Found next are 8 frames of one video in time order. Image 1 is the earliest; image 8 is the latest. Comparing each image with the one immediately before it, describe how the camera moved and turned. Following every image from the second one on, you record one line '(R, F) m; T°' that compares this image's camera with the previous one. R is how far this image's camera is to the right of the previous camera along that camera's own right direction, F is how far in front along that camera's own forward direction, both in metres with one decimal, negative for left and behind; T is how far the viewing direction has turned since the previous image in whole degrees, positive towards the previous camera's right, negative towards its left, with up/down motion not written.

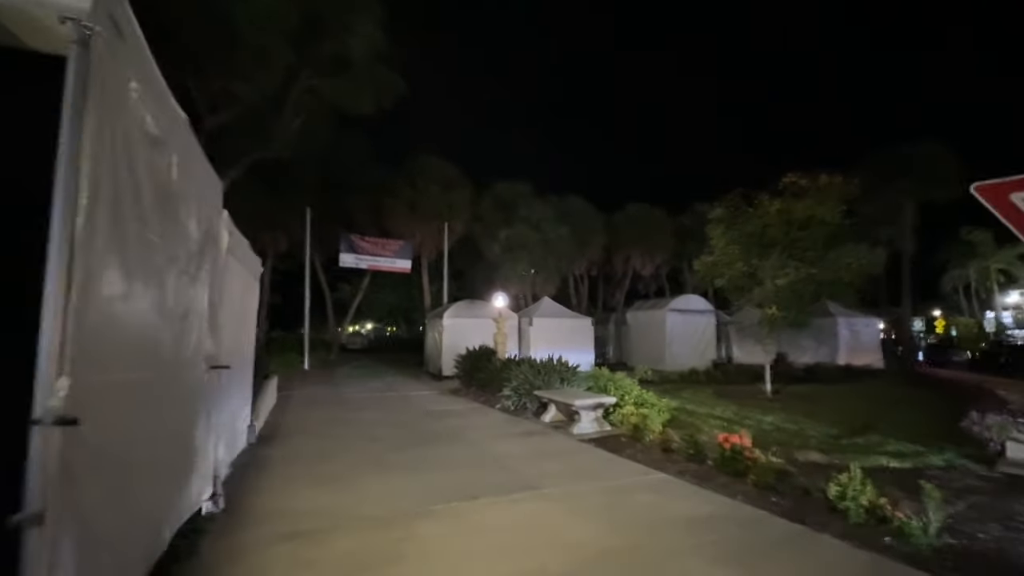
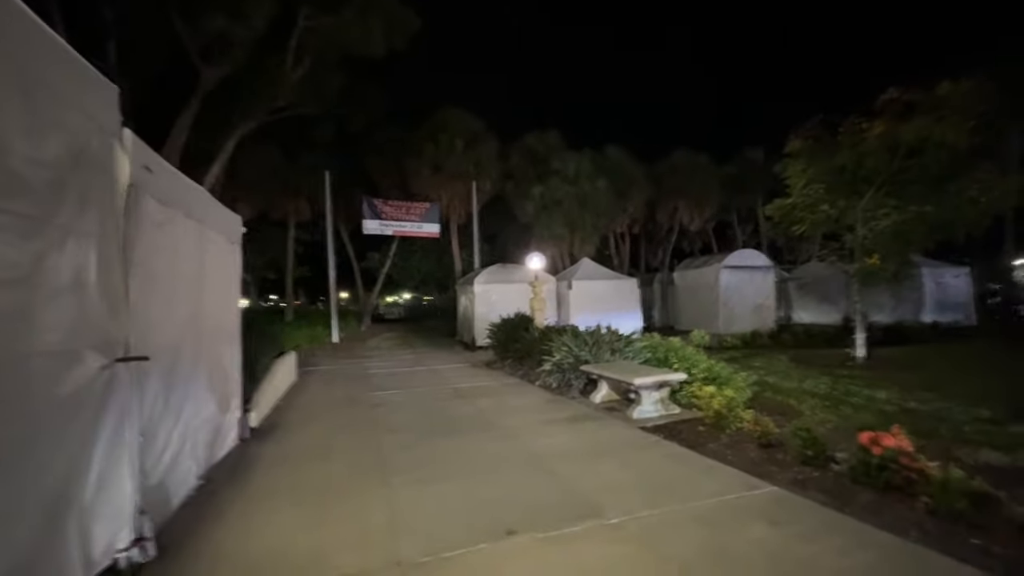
(-0.1, +2.1) m; -4°
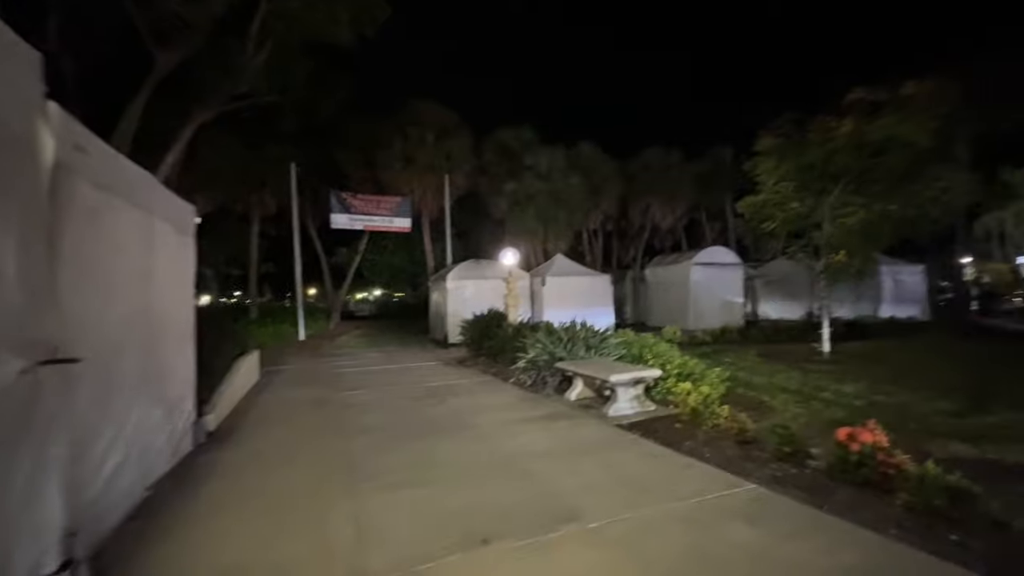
(0.0, +0.3) m; +3°
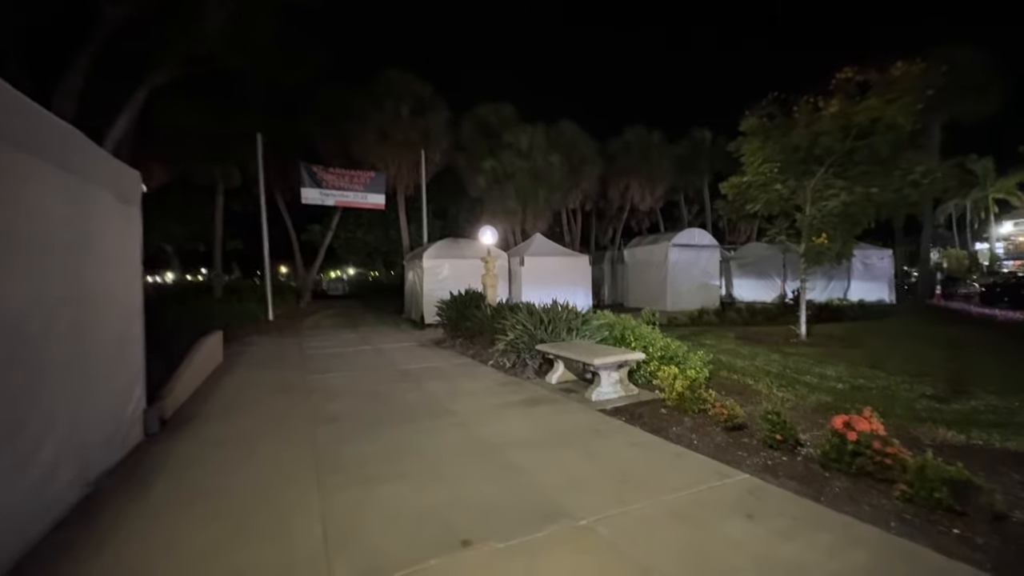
(-0.1, +0.4) m; +3°
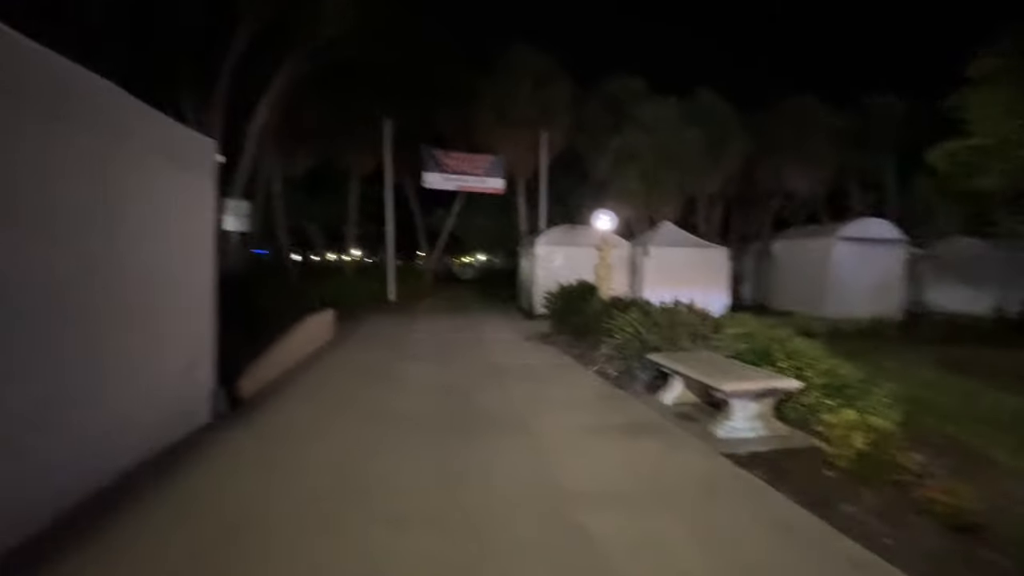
(+0.3, +1.6) m; -15°
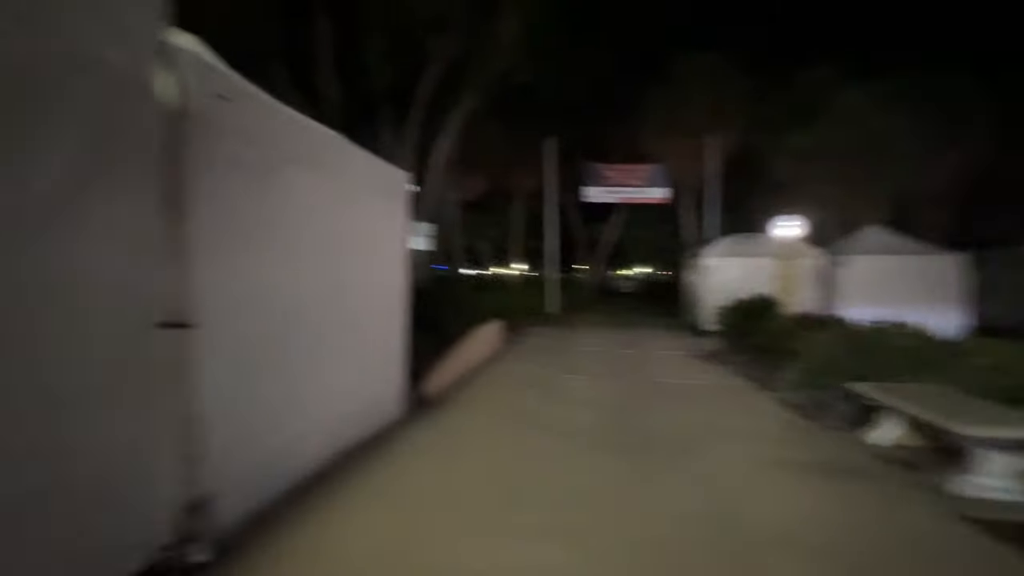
(-0.1, -0.1) m; -19°
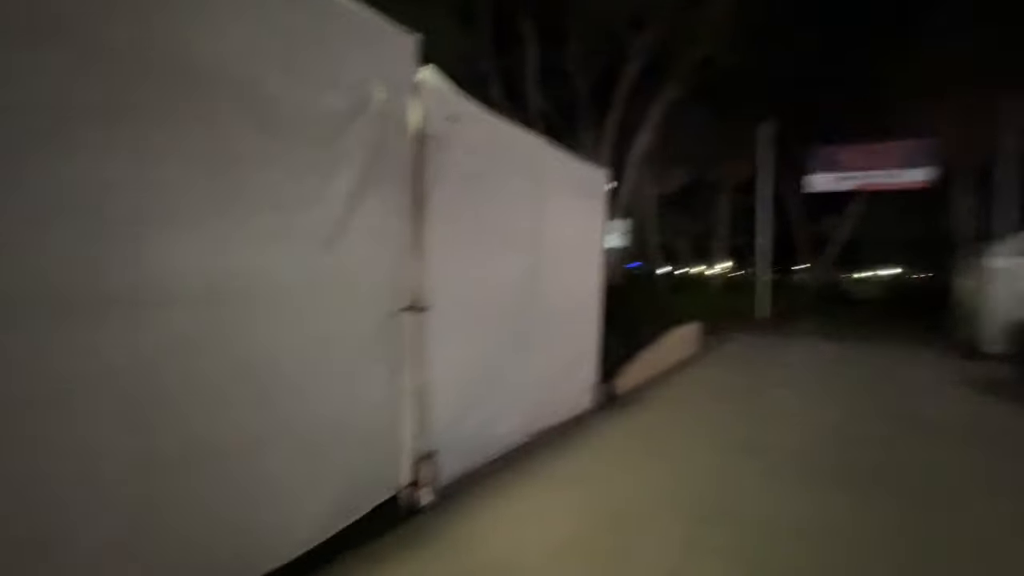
(0.0, -0.1) m; -23°
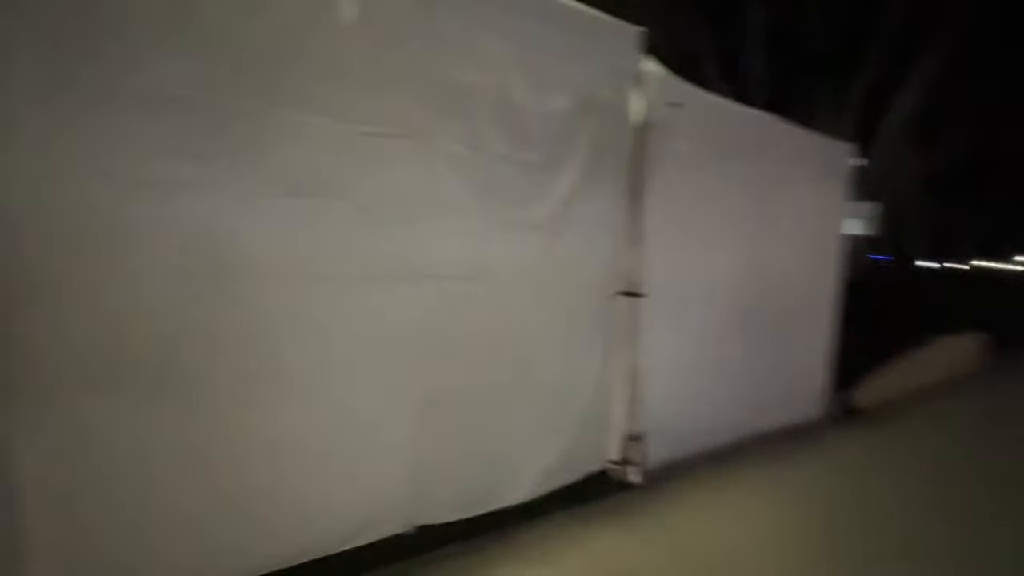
(-0.2, -0.3) m; -23°
